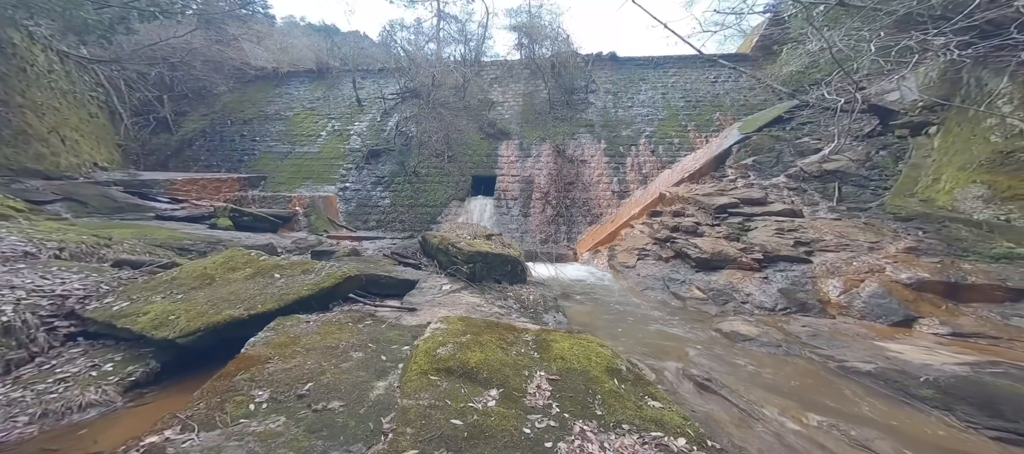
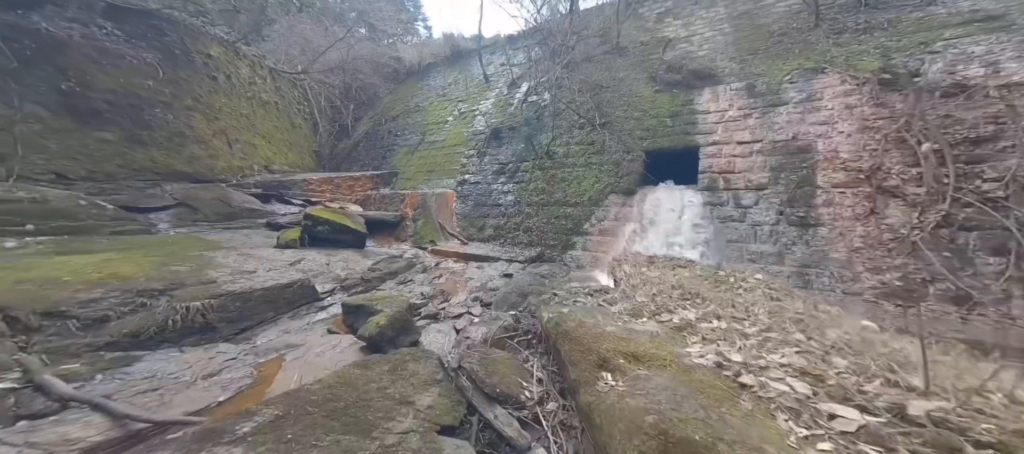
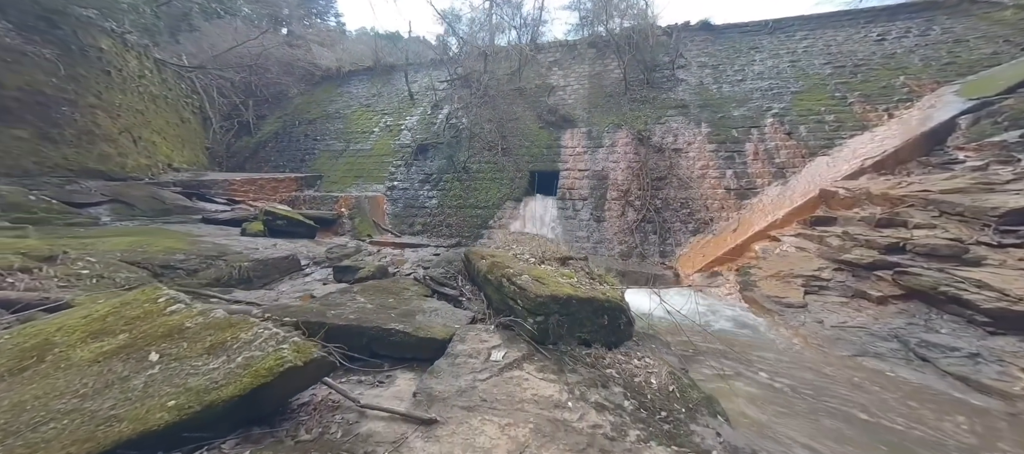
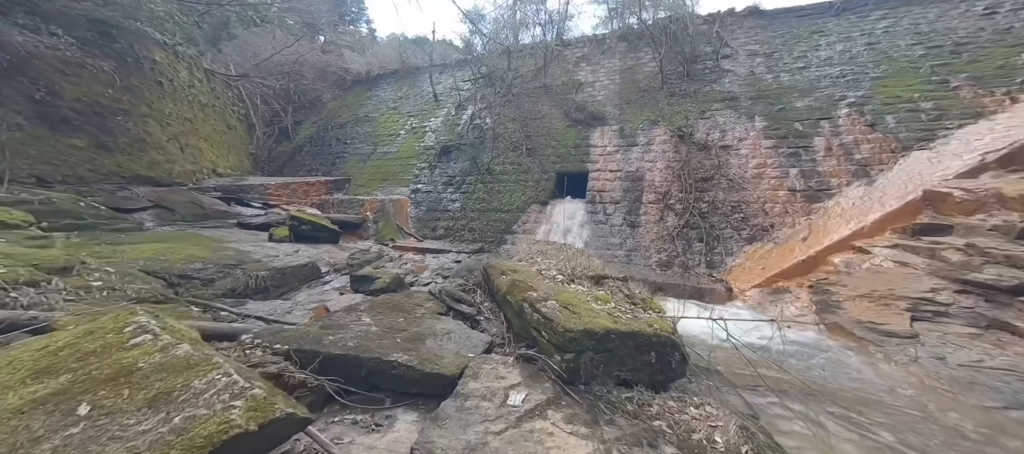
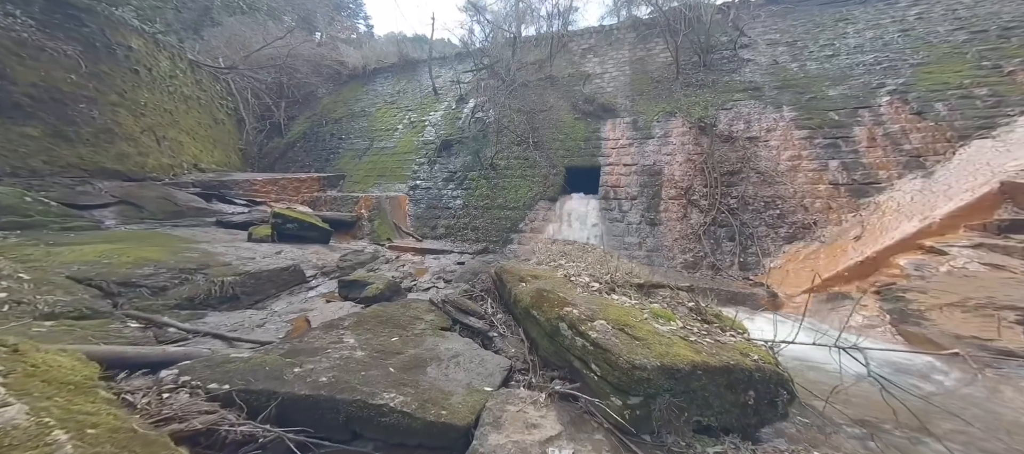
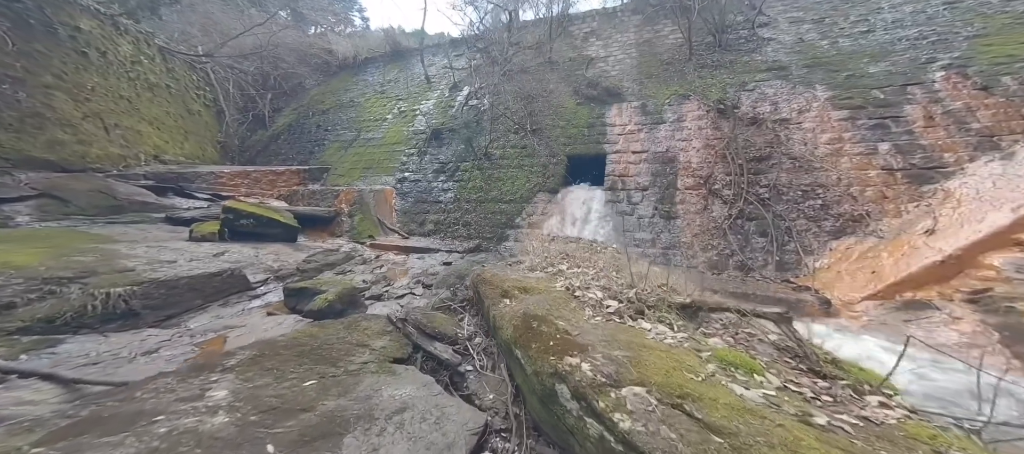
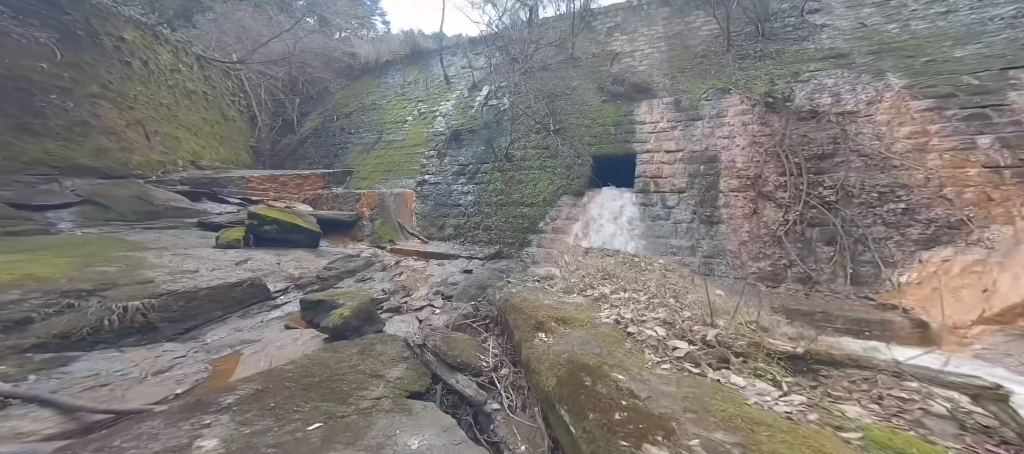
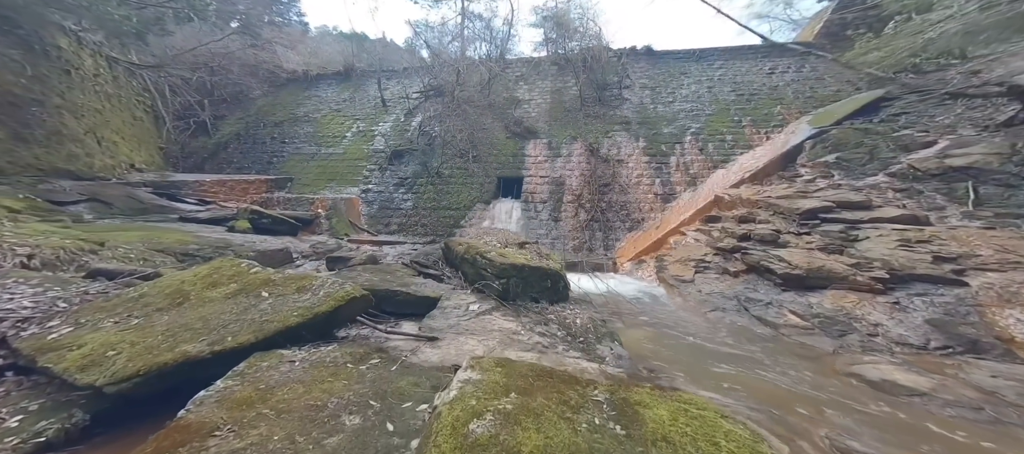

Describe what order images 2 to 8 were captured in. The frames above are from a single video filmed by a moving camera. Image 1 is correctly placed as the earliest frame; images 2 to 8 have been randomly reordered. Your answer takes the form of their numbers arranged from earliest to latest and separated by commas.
8, 3, 4, 5, 6, 7, 2
